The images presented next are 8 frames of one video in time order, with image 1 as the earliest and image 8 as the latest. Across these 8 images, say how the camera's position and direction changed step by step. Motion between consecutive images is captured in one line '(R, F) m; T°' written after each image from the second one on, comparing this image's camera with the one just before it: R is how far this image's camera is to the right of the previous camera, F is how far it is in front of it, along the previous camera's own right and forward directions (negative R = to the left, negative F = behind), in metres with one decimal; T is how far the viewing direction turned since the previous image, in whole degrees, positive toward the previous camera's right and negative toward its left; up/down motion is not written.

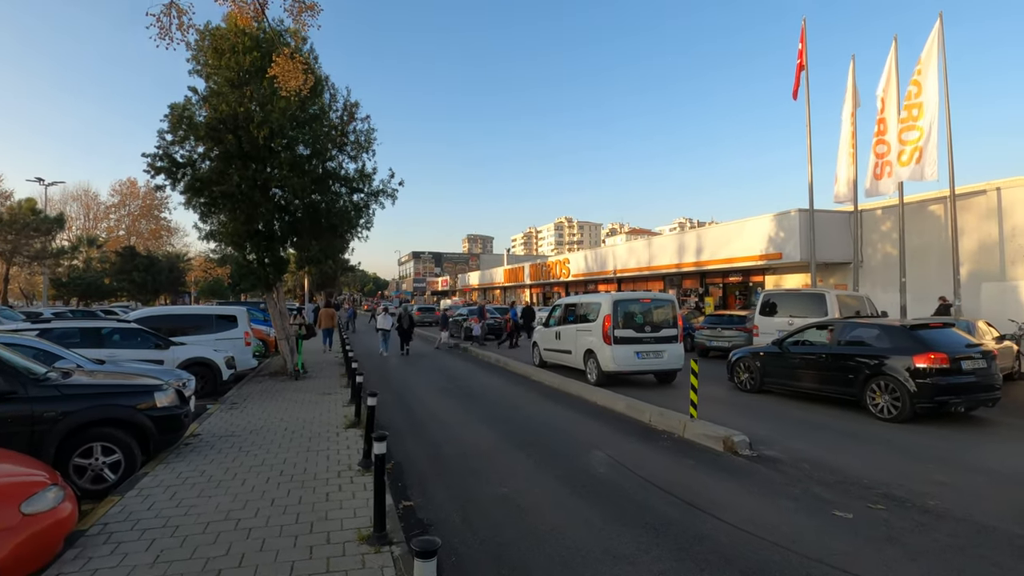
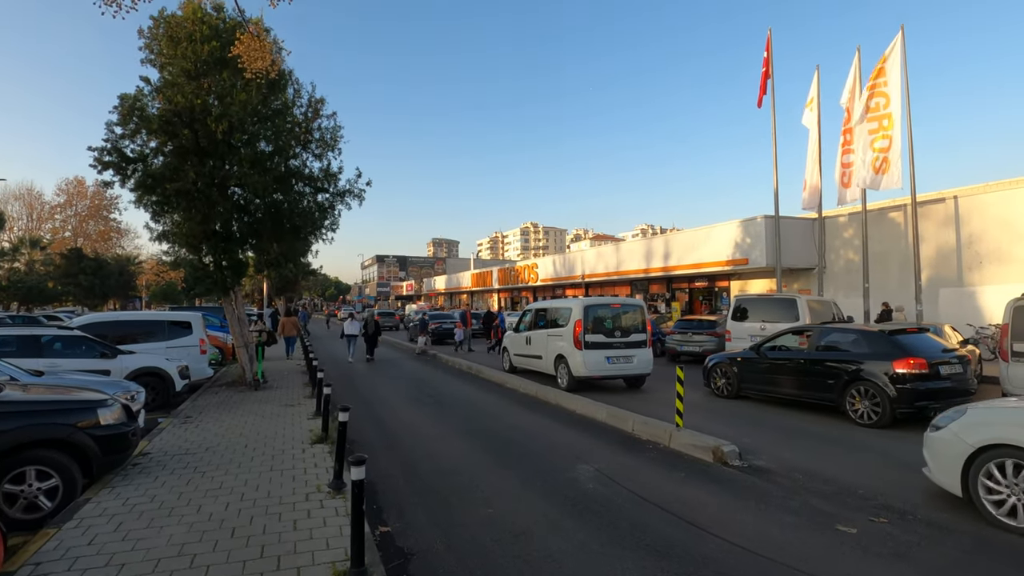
(-0.2, +0.4) m; +4°
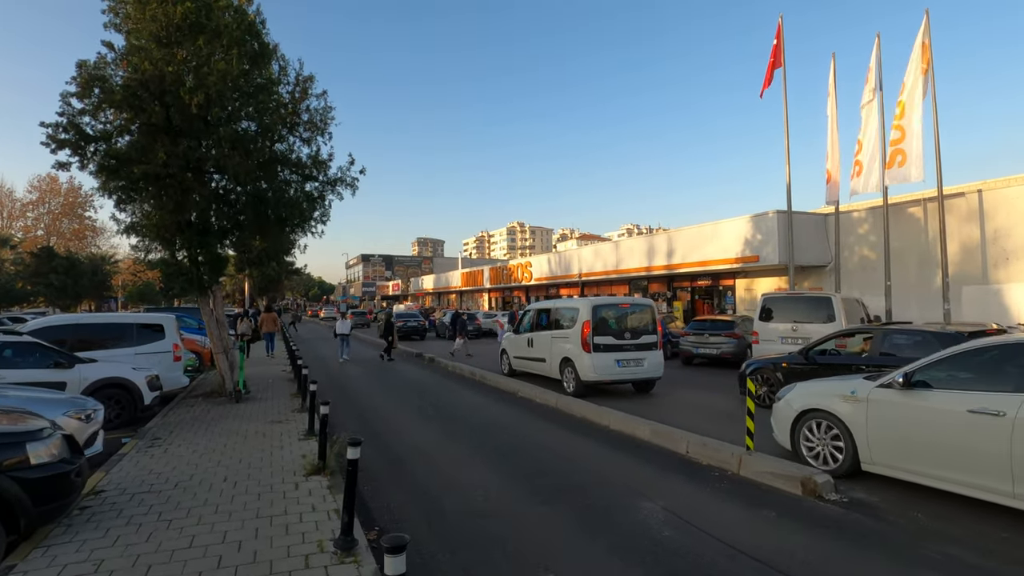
(-0.5, +1.2) m; +2°
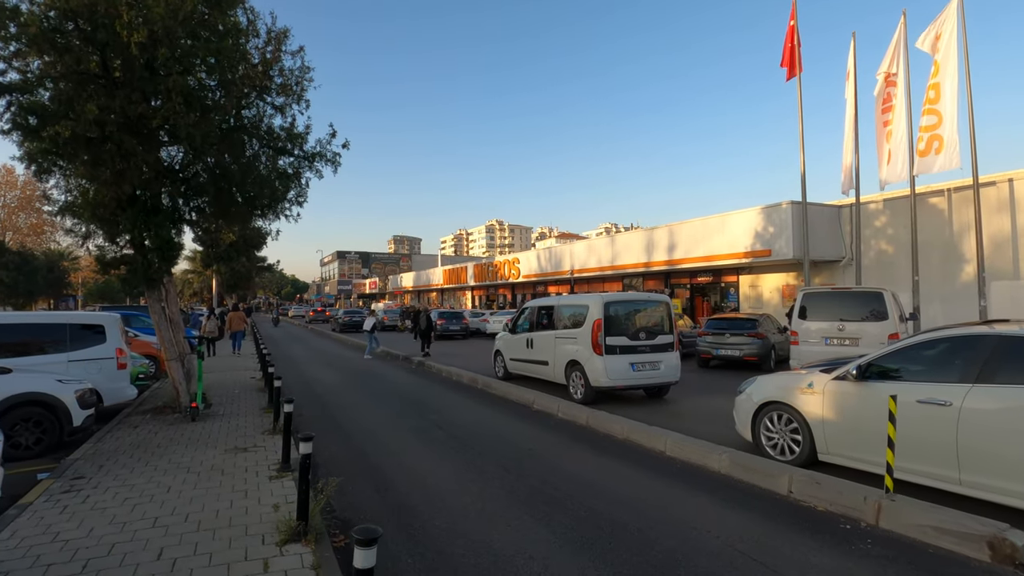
(-0.6, +1.6) m; +2°
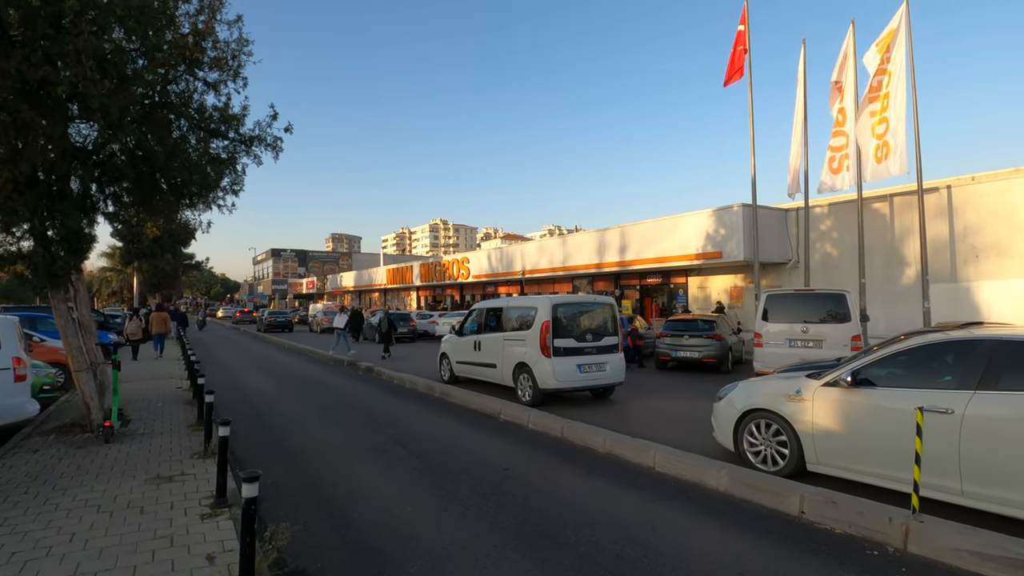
(-0.3, +0.7) m; +6°
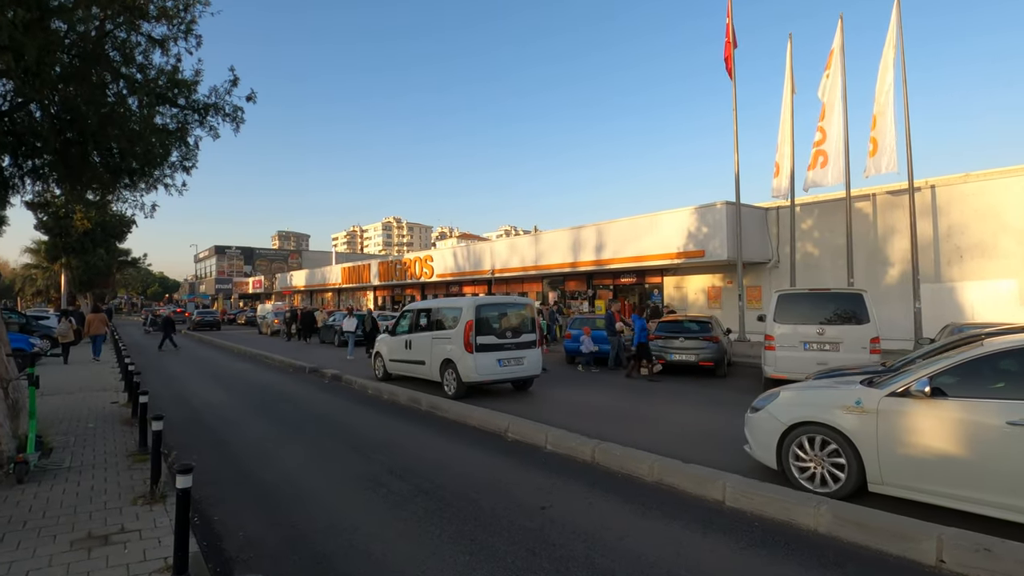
(-0.7, +1.2) m; +5°
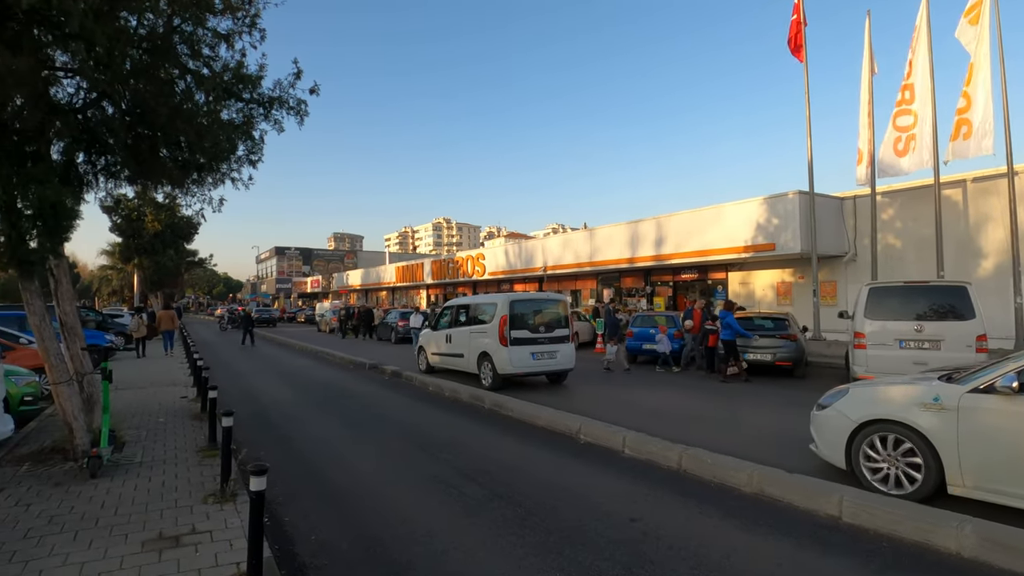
(-0.3, +0.4) m; -5°
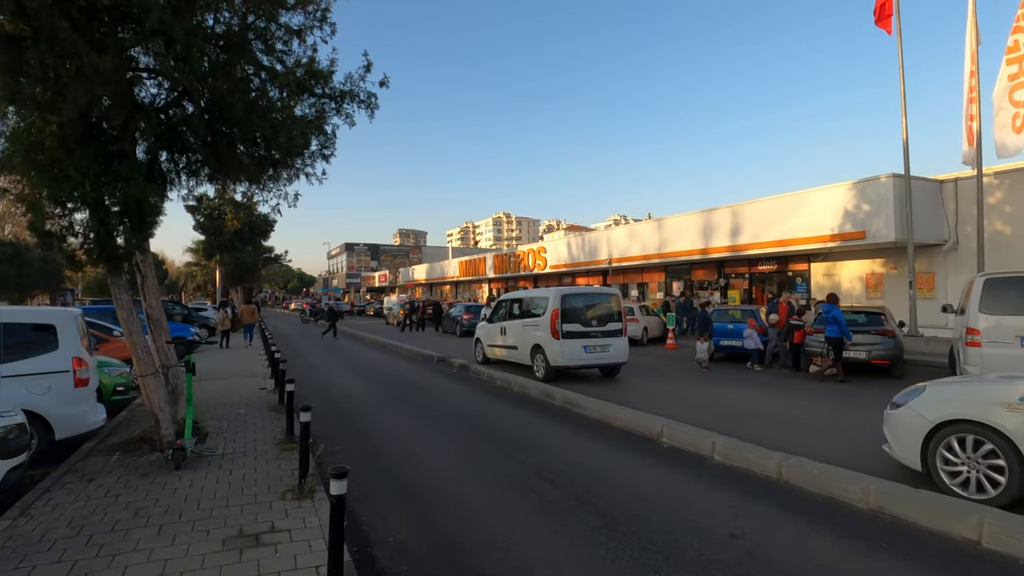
(-0.1, +0.3) m; -6°
